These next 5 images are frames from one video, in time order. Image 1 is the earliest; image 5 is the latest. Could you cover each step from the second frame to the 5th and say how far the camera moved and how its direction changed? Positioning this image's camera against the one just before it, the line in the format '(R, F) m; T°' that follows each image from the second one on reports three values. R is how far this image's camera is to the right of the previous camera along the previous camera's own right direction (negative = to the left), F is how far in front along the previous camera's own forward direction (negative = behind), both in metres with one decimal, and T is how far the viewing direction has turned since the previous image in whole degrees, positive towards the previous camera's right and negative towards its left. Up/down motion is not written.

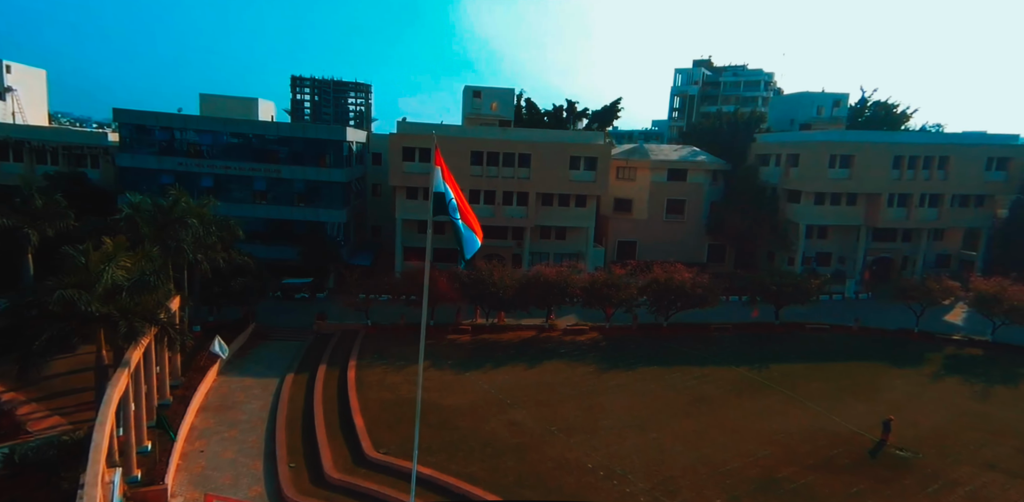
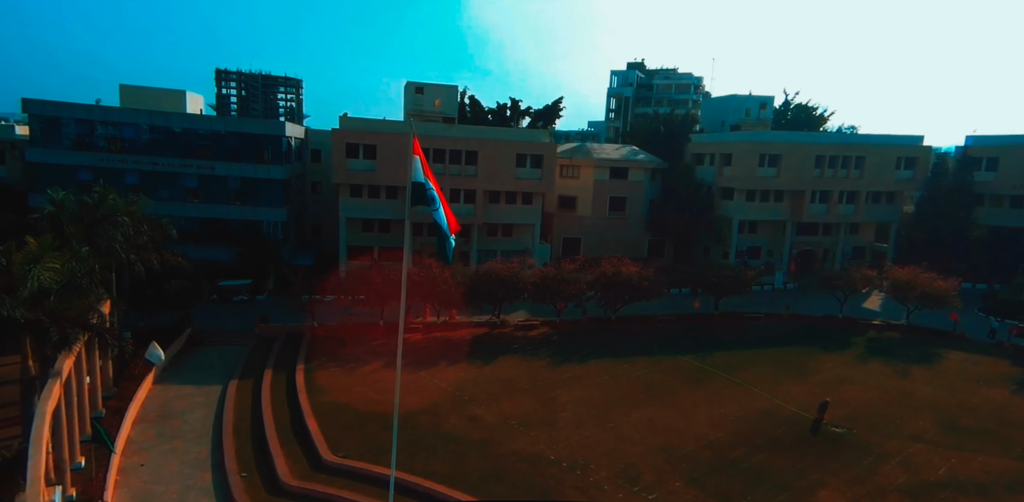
(-0.7, -0.1) m; +6°
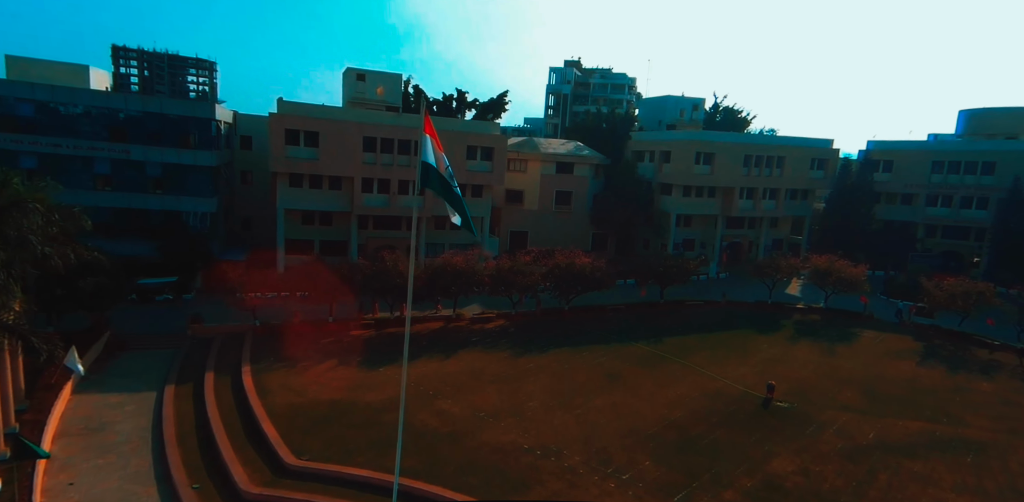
(-1.4, -0.1) m; +7°
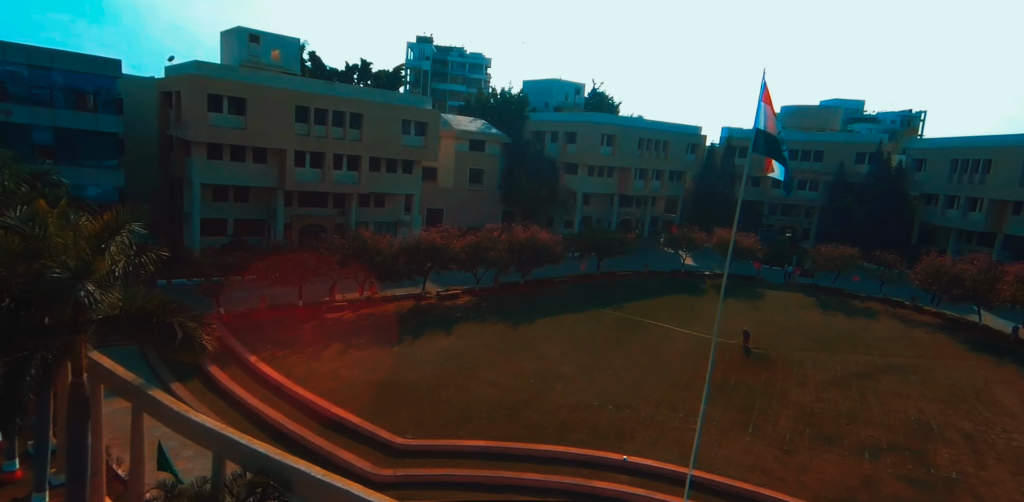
(-7.9, +0.8) m; +19°
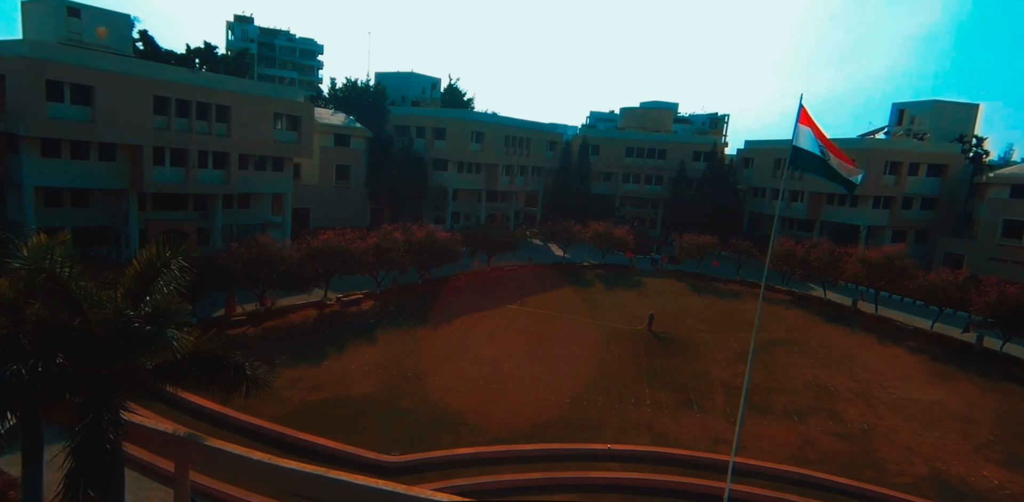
(-4.3, +0.7) m; +18°
